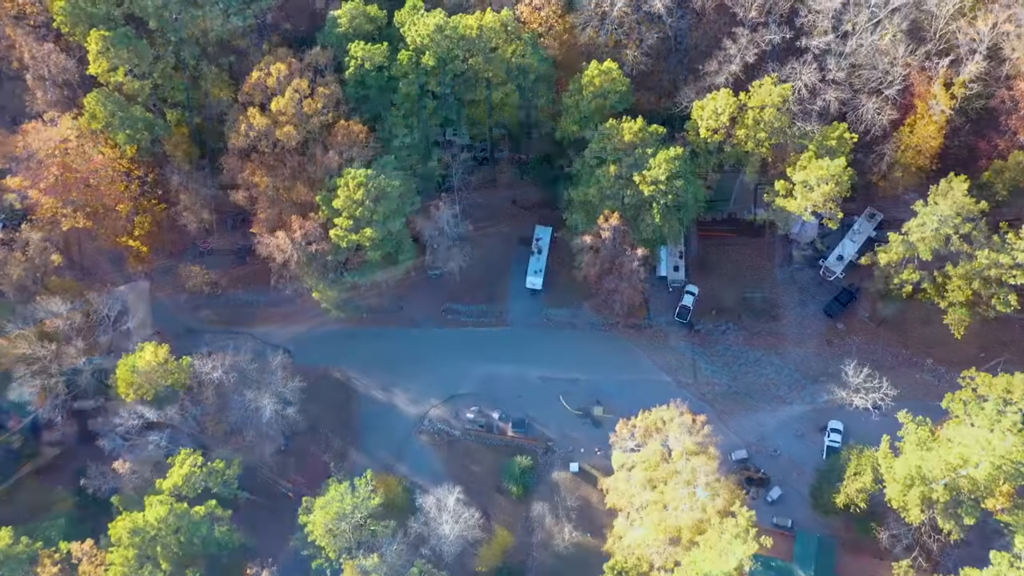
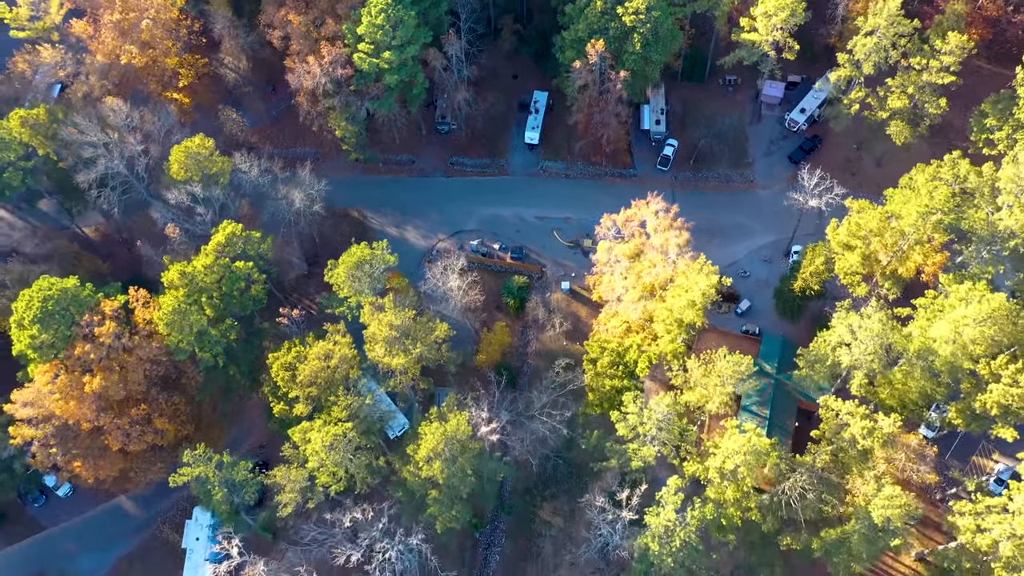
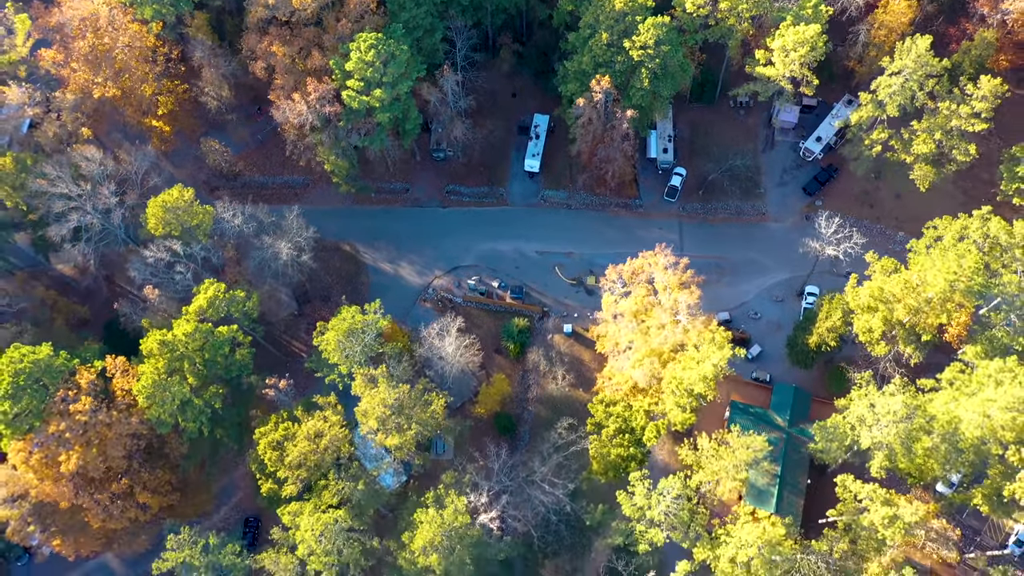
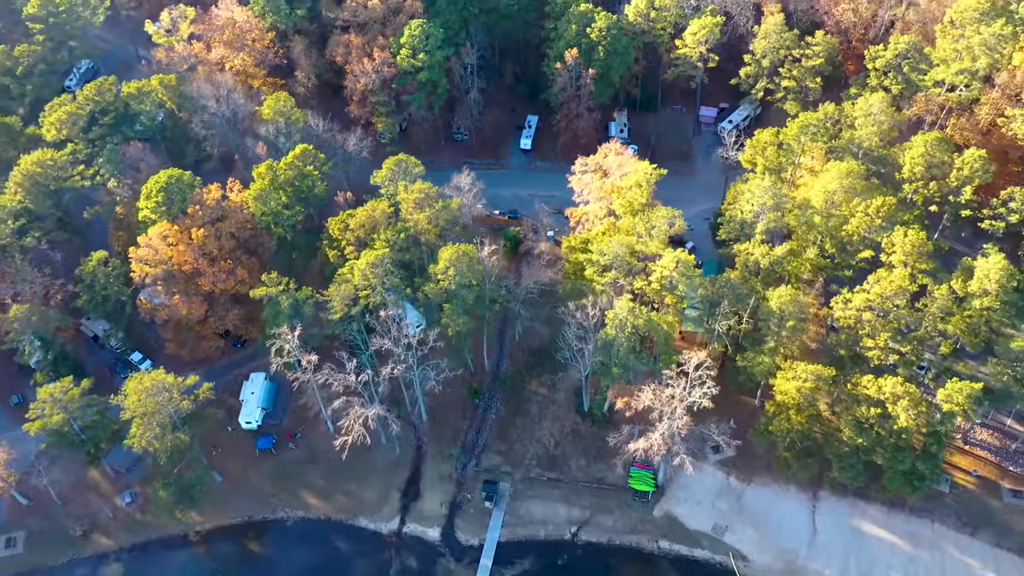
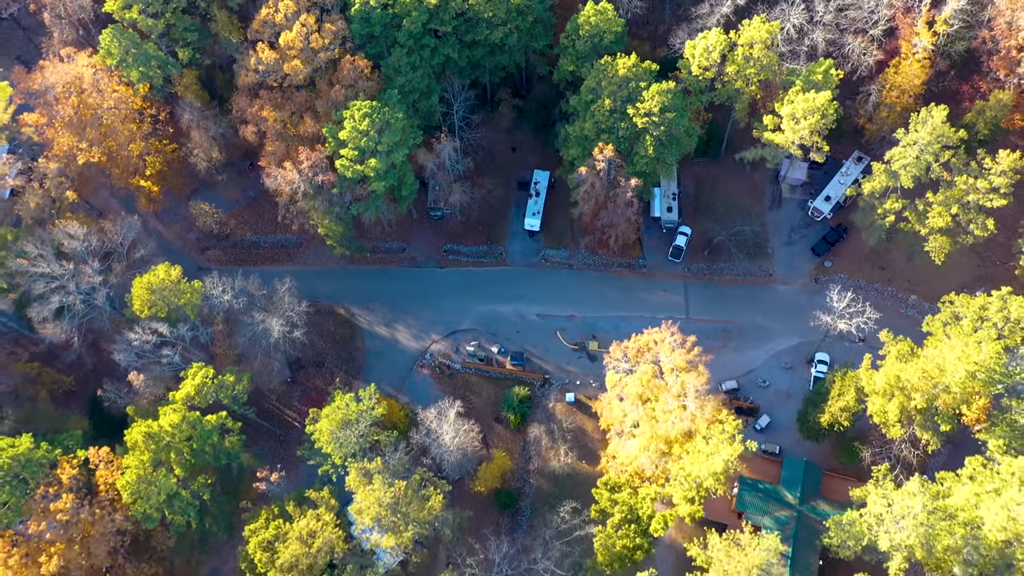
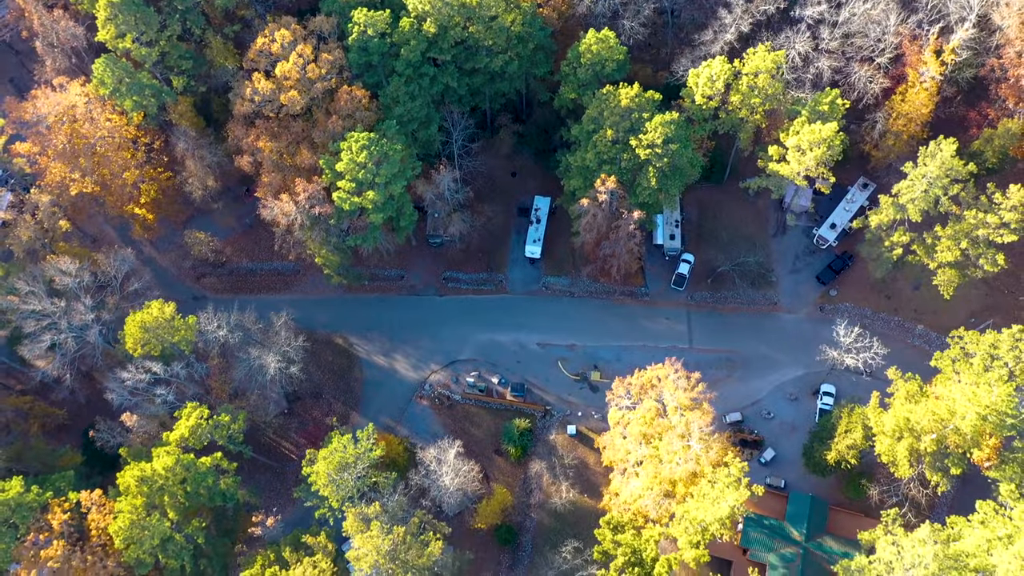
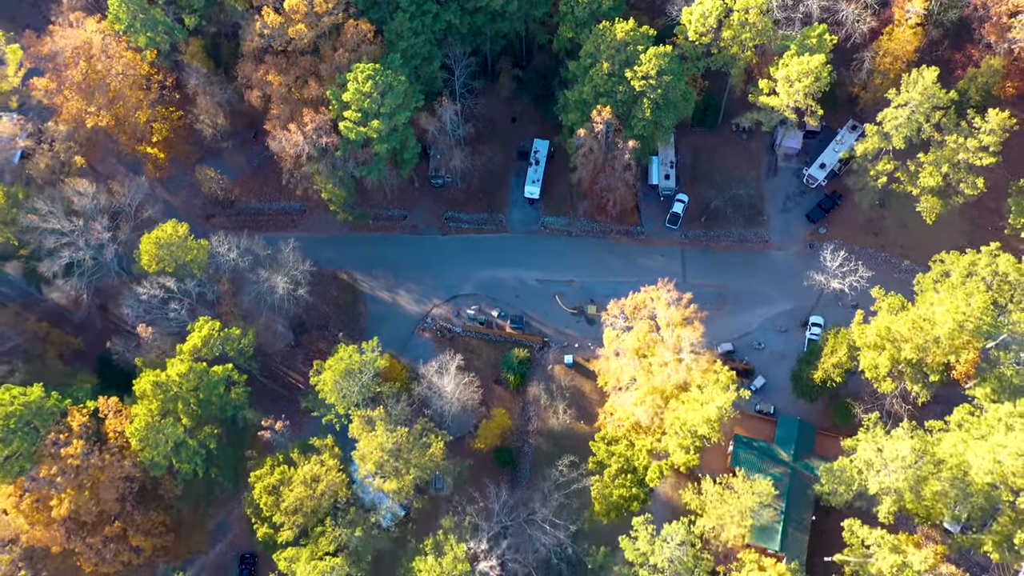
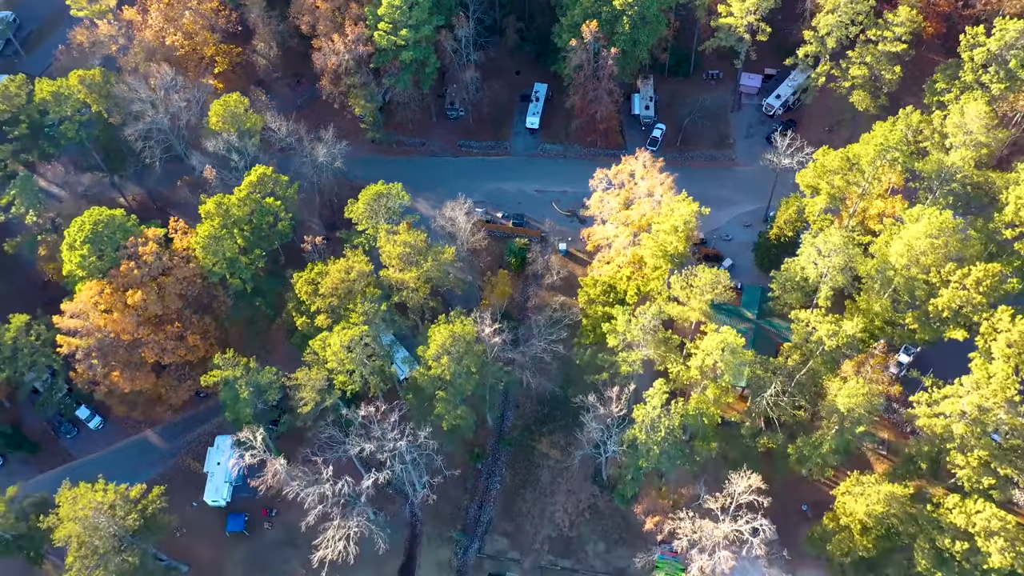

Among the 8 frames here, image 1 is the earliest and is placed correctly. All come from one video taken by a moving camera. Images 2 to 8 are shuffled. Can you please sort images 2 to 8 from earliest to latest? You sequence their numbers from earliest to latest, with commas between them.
6, 5, 7, 3, 2, 8, 4
